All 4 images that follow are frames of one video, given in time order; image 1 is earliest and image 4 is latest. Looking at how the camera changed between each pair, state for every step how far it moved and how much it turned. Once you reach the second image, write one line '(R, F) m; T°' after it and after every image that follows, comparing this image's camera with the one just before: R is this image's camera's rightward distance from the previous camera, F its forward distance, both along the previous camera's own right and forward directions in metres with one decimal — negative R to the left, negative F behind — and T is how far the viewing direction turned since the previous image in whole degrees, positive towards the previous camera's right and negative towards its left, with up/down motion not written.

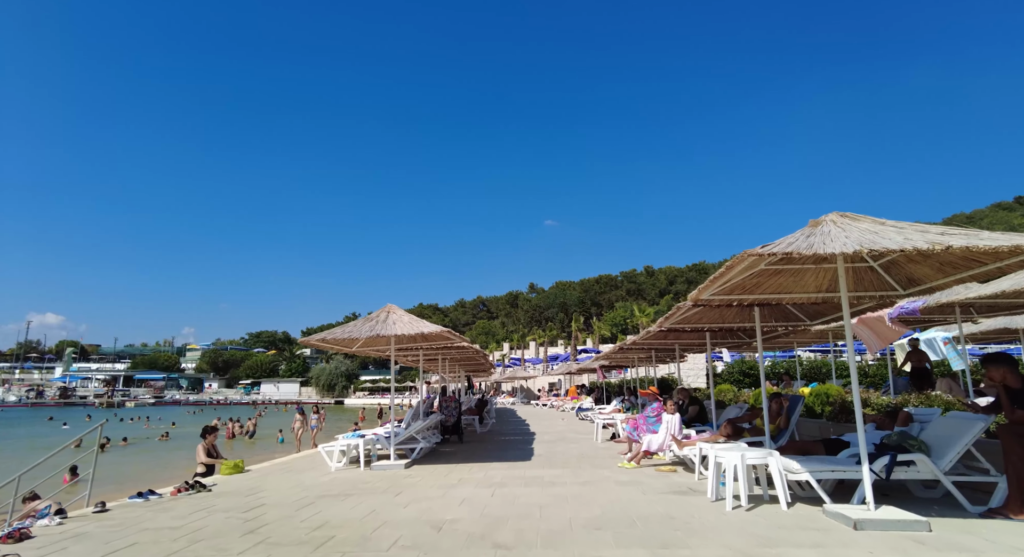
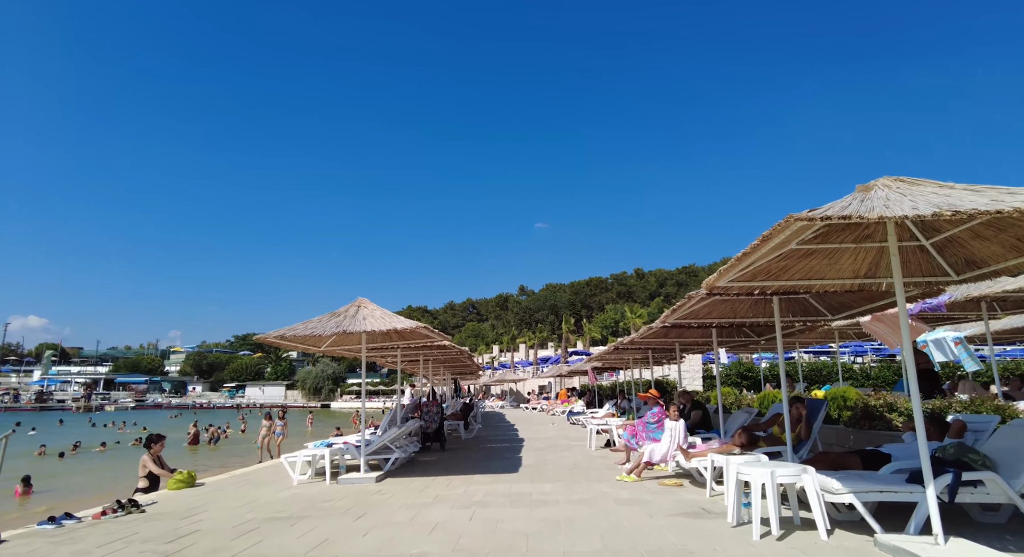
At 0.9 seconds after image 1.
(+0.1, +1.0) m; +1°
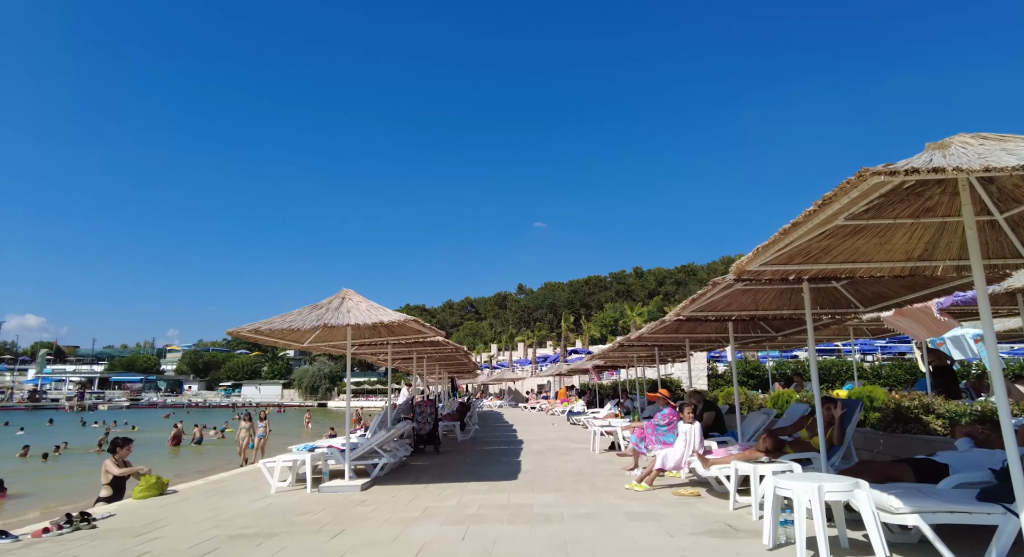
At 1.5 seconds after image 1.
(0.0, +0.8) m; 0°
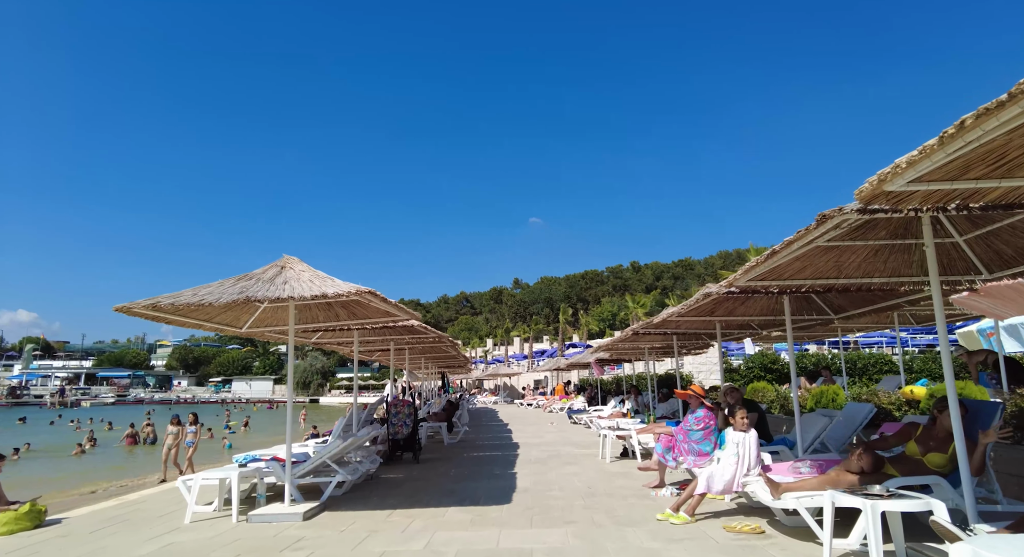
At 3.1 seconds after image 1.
(0.0, +2.0) m; 0°
